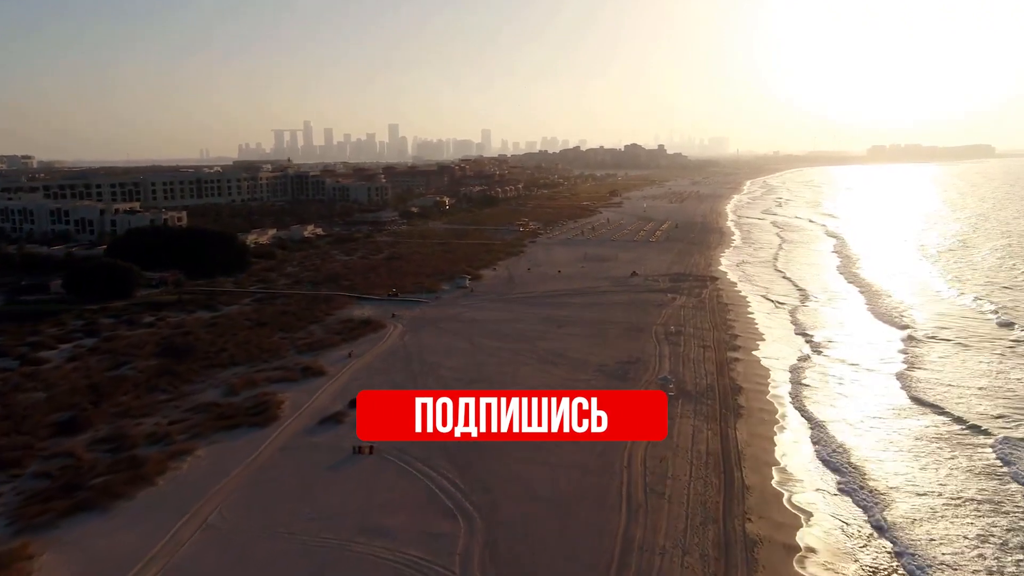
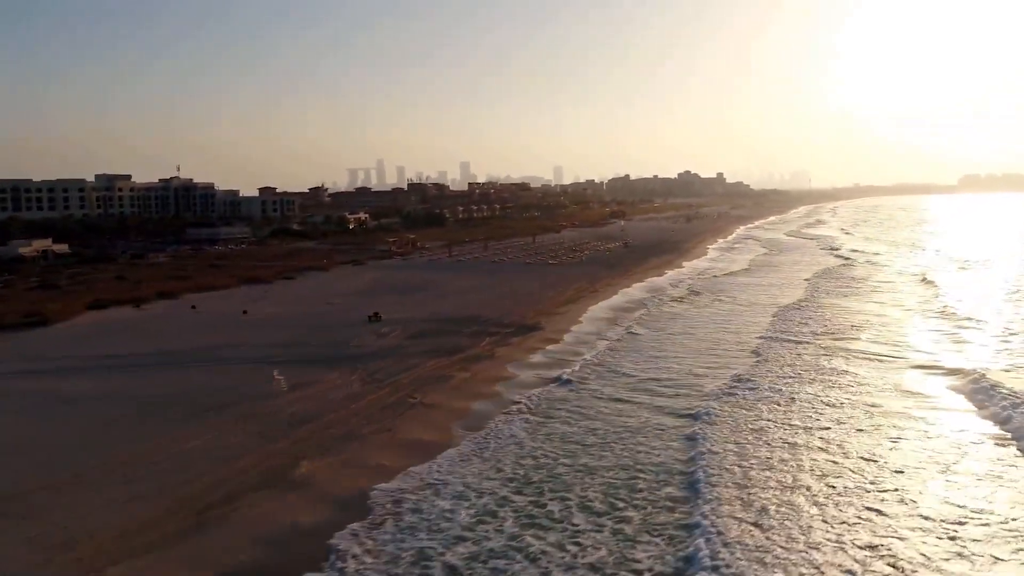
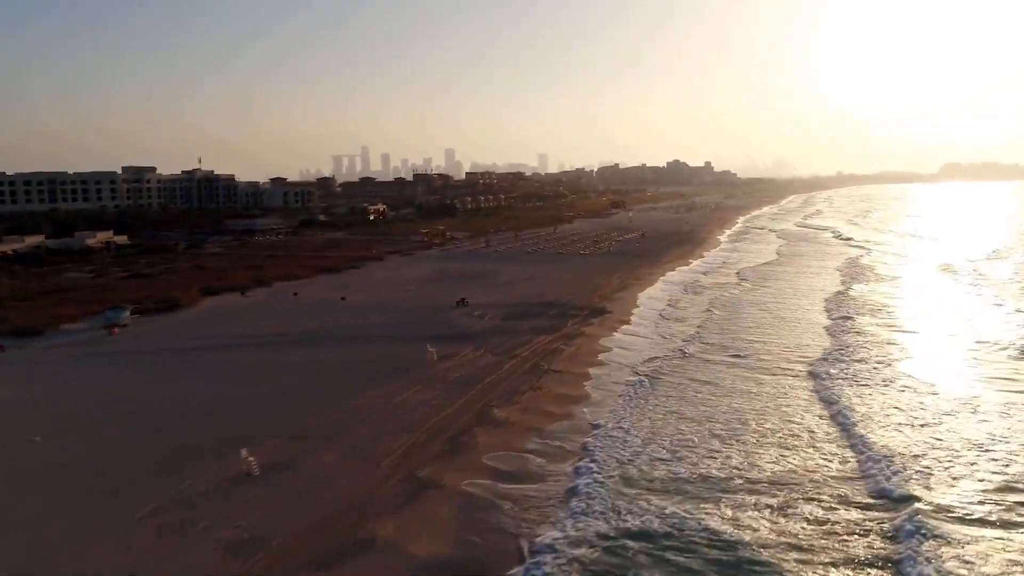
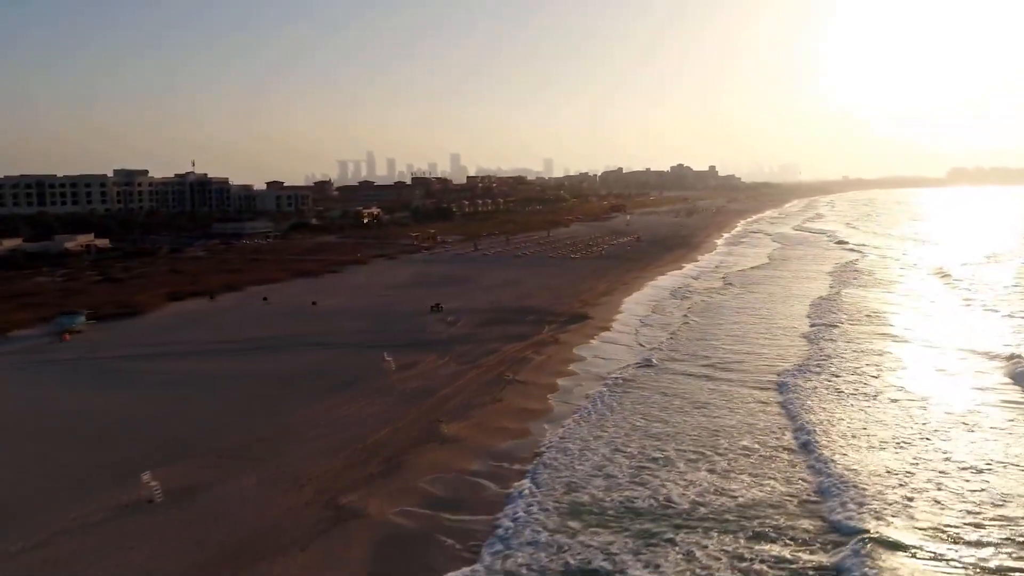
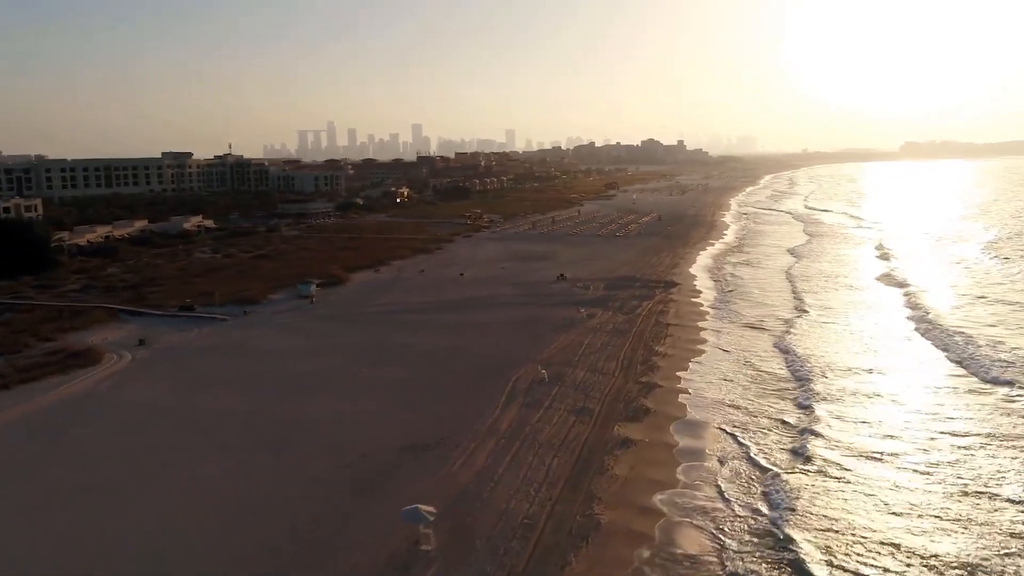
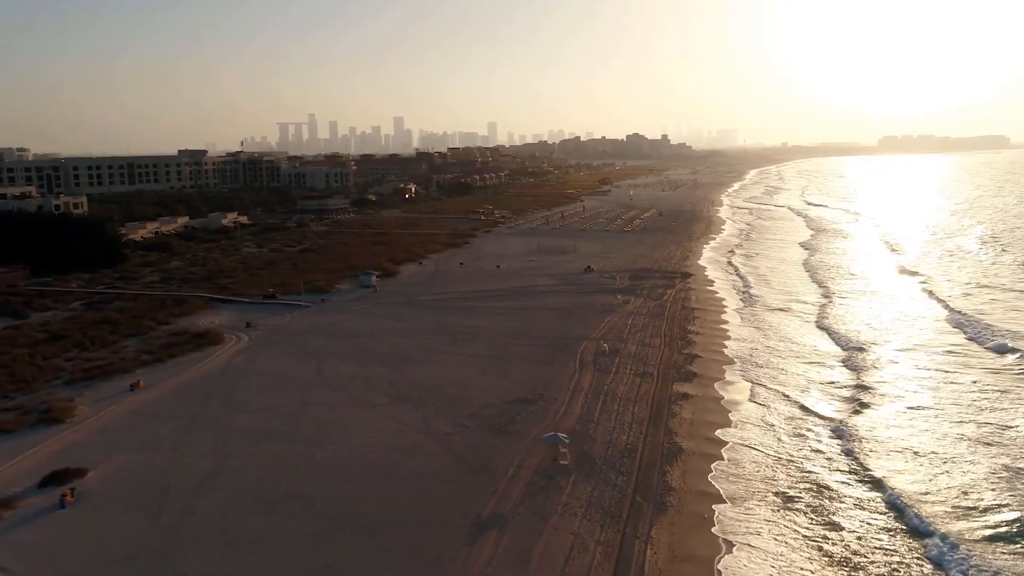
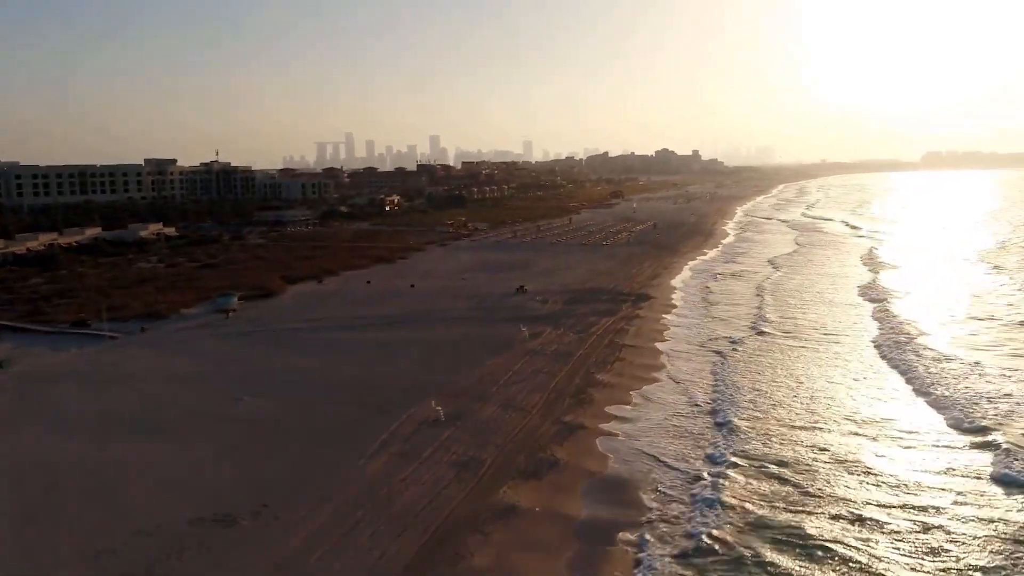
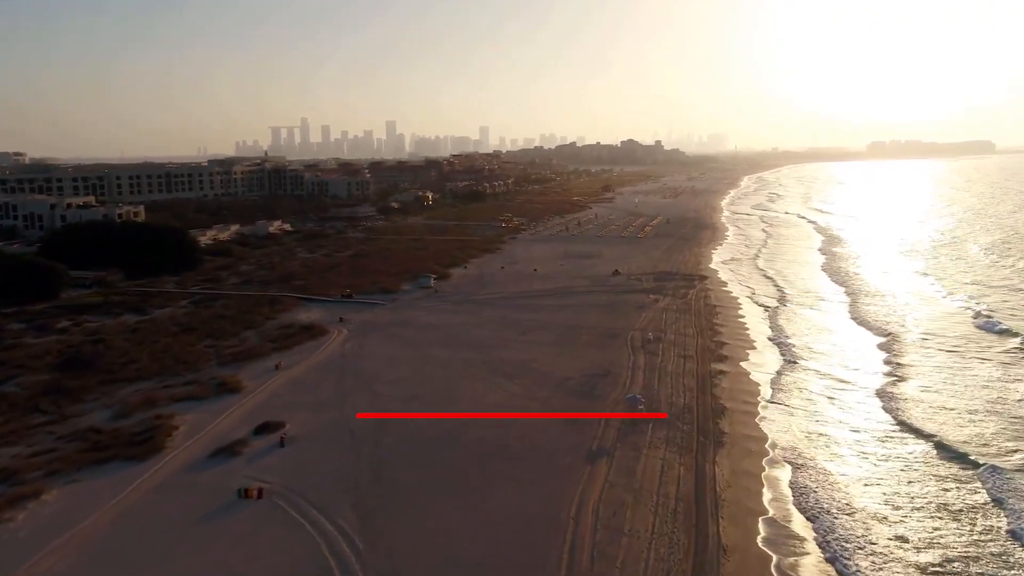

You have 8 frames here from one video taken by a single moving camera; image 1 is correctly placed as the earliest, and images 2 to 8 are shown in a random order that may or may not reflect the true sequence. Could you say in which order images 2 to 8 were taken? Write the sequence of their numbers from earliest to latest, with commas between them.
8, 6, 5, 7, 3, 4, 2
